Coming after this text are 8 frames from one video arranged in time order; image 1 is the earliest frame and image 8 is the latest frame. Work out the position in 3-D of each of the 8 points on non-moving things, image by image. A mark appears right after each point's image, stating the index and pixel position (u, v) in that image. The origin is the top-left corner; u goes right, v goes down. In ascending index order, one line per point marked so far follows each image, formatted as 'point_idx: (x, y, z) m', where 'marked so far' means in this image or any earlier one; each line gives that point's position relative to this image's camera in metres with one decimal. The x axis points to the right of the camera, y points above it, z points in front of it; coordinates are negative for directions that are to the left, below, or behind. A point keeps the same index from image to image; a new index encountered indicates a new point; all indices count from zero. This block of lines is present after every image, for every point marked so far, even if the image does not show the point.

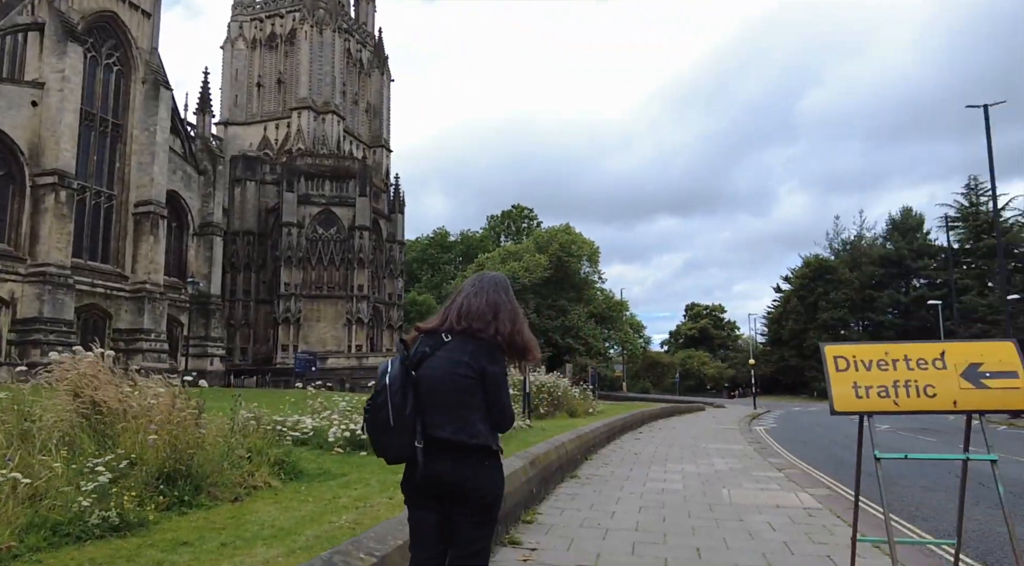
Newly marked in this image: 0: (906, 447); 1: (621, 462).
0: (+9.3, -3.9, +16.3) m
1: (+1.7, -2.9, +11.2) m
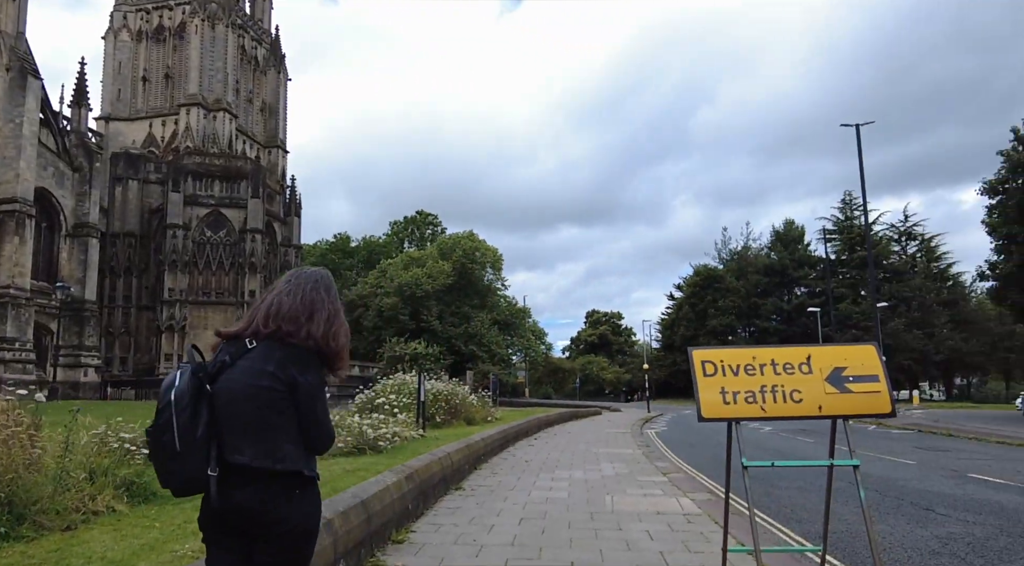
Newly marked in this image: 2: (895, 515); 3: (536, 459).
0: (+6.7, -4.1, +17.0) m
1: (-0.1, -3.0, +11.0) m
2: (+4.2, -2.6, +7.6) m
3: (+0.4, -3.3, +13.0) m
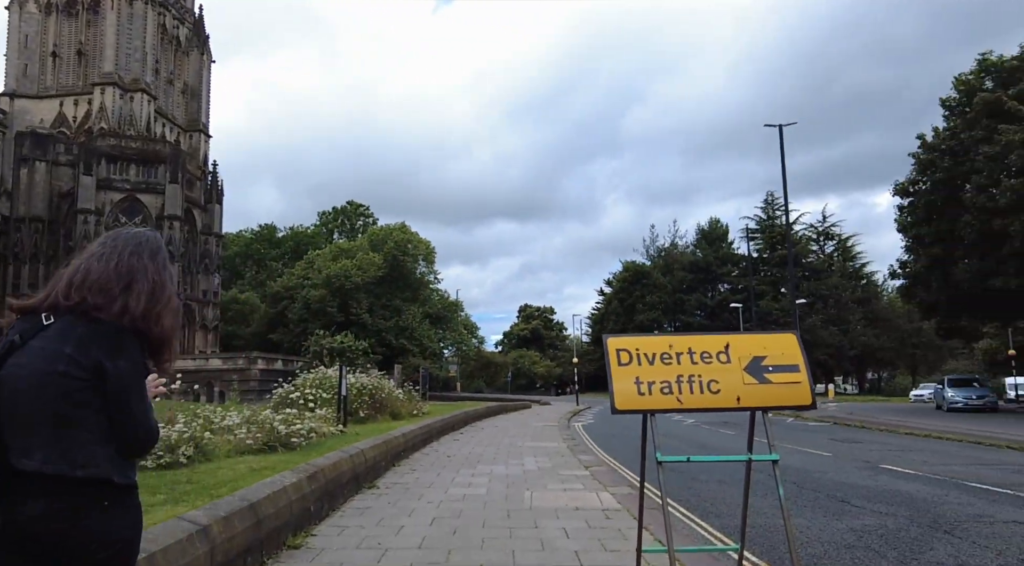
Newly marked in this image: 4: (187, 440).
0: (+4.9, -3.9, +17.2) m
1: (-1.3, -2.8, +10.6) m
2: (+3.3, -2.5, +7.6) m
3: (-1.0, -3.1, +12.6) m
4: (-4.7, -2.3, +10.1) m
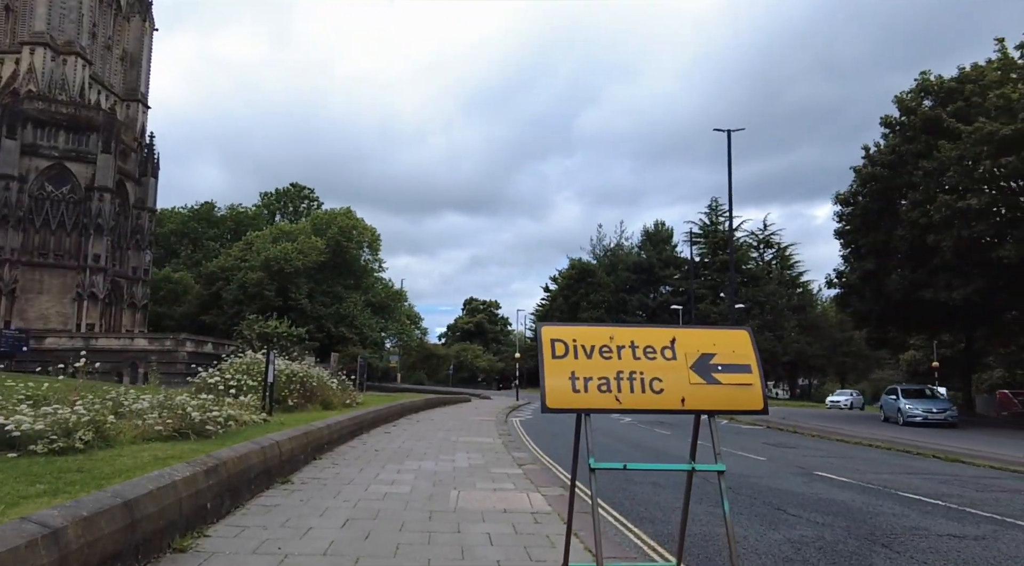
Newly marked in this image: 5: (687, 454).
0: (+3.3, -3.9, +17.1) m
1: (-2.3, -2.6, +10.0) m
2: (+2.5, -2.5, +7.3) m
3: (-2.2, -2.9, +12.0) m
4: (-5.7, -1.9, +9.3) m
5: (+3.5, -3.5, +14.1) m
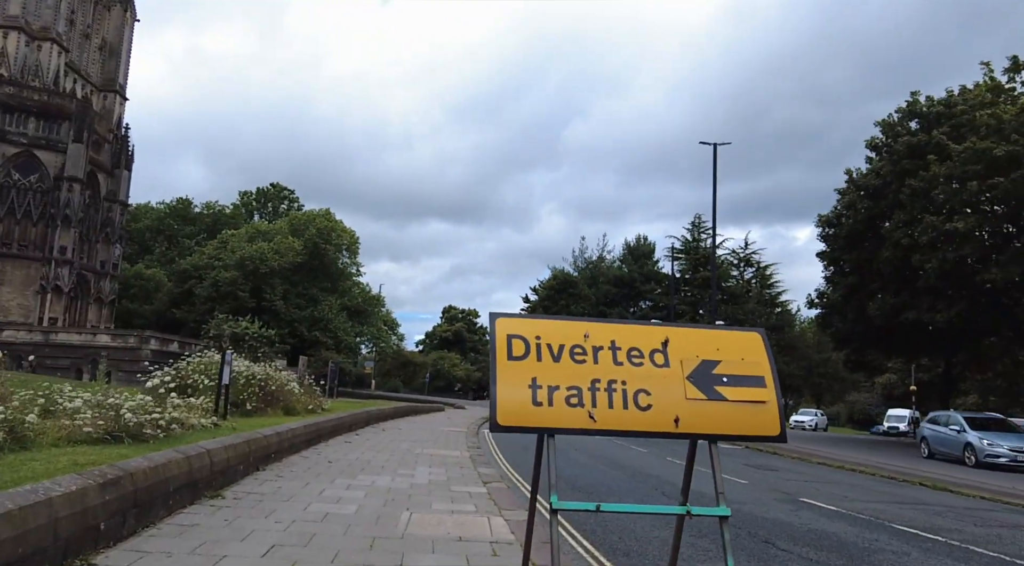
0: (+2.5, -4.1, +16.3) m
1: (-2.8, -2.5, +9.1) m
2: (+2.1, -2.5, +6.6) m
3: (-2.7, -2.8, +11.1) m
4: (-6.1, -1.7, +8.3) m
5: (+2.9, -3.7, +13.3) m
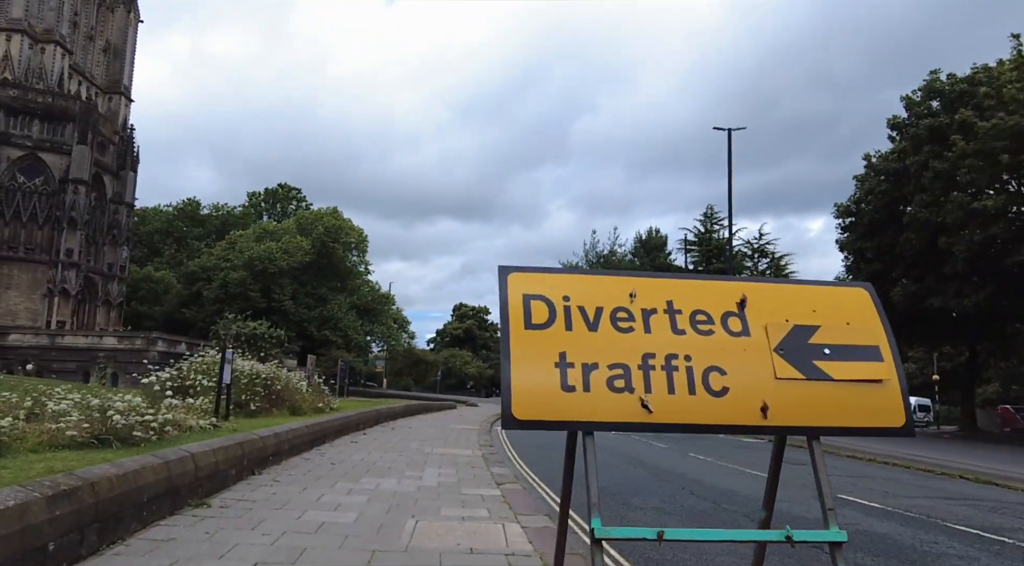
0: (+2.9, -3.8, +15.5) m
1: (-2.6, -2.3, +8.4) m
2: (+2.3, -2.3, +5.8) m
3: (-2.5, -2.7, +10.4) m
4: (-5.9, -1.6, +7.6) m
5: (+3.2, -3.4, +12.5) m
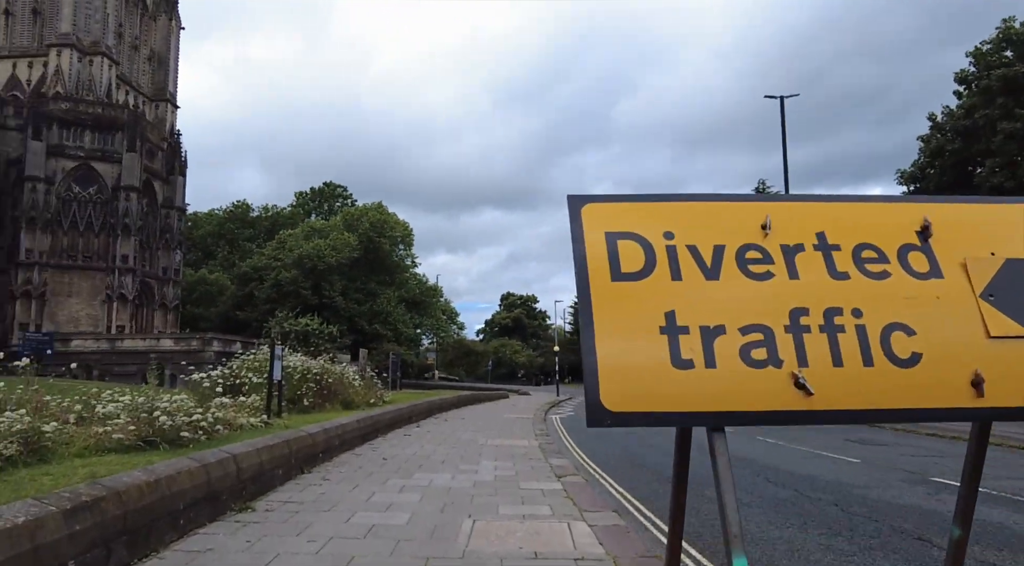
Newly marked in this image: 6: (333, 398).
0: (+4.1, -3.3, +14.8) m
1: (-1.9, -2.2, +8.0) m
2: (+2.8, -2.0, +5.1) m
3: (-1.7, -2.5, +10.0) m
4: (-5.3, -1.6, +7.4) m
5: (+4.2, -2.9, +11.7) m
6: (-4.8, -3.1, +18.7) m
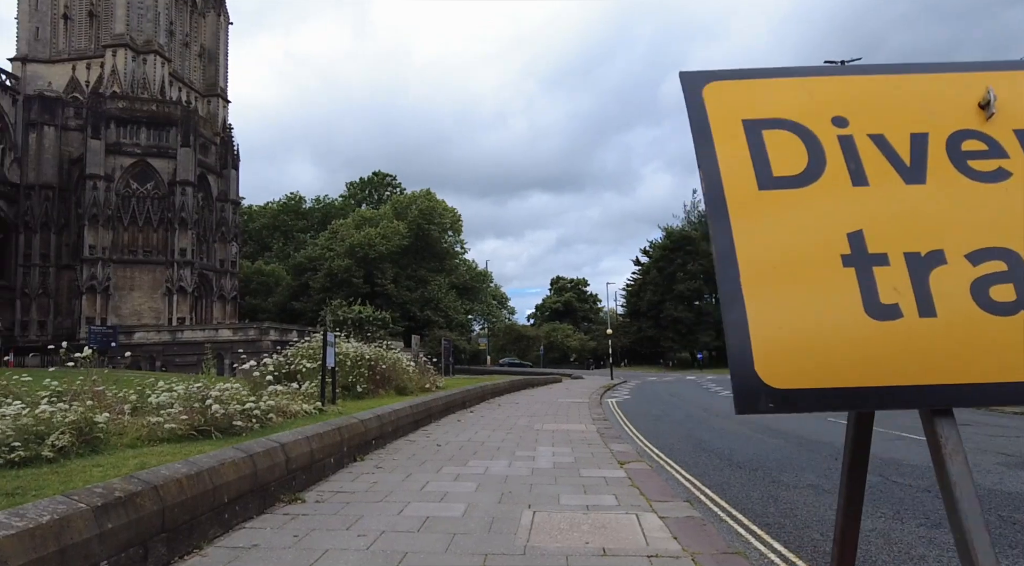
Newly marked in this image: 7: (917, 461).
0: (+5.2, -2.8, +14.1) m
1: (-1.2, -2.0, +7.7) m
2: (+3.2, -1.7, +4.5) m
3: (-0.9, -2.2, +9.7) m
4: (-4.7, -1.5, +7.4) m
5: (+5.1, -2.5, +11.0) m
6: (-3.4, -2.7, +18.6) m
7: (+5.1, -2.3, +8.7) m
